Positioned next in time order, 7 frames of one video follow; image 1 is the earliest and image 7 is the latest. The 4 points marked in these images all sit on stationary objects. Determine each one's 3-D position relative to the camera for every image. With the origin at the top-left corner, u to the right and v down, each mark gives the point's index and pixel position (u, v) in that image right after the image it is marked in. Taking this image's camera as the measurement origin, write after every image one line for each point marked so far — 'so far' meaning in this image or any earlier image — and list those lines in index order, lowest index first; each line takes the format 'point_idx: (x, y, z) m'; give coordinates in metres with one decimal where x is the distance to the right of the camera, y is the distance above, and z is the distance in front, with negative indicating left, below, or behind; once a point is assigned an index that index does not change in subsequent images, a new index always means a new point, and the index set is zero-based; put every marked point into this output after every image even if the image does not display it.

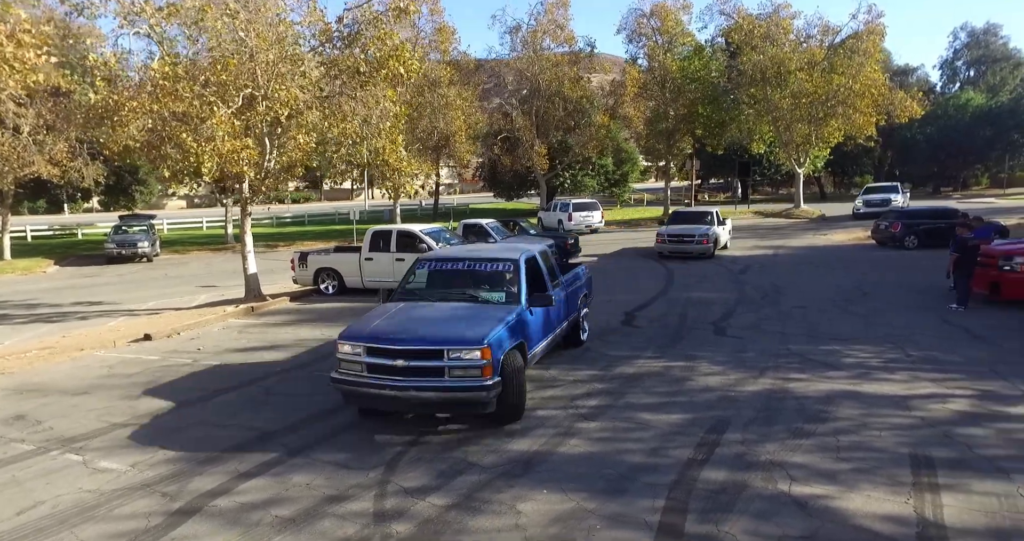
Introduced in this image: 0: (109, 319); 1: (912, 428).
0: (-8.6, -1.0, +14.2) m
1: (+3.6, -1.4, +6.1) m
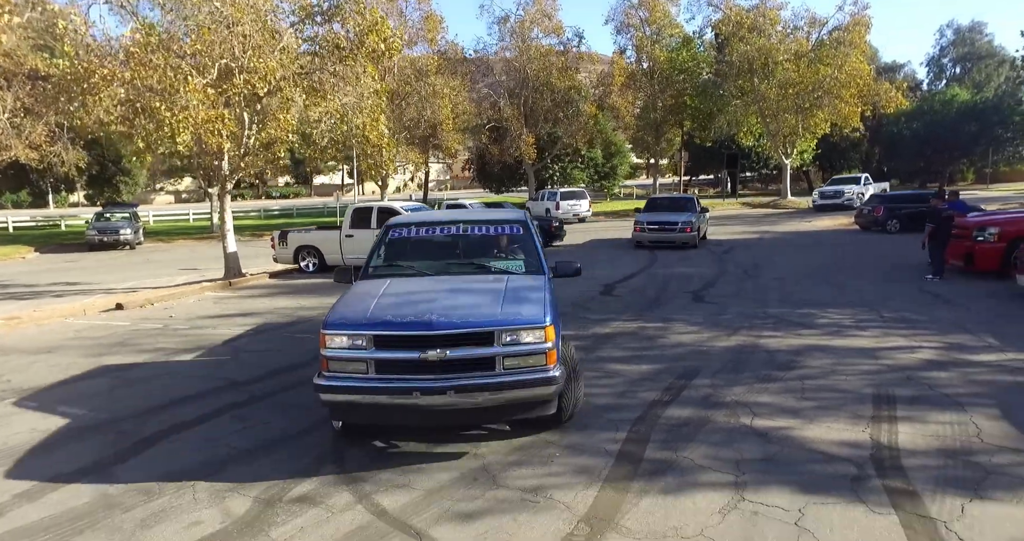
0: (-9.0, -0.5, +14.1) m
1: (+3.3, -0.9, +6.1) m
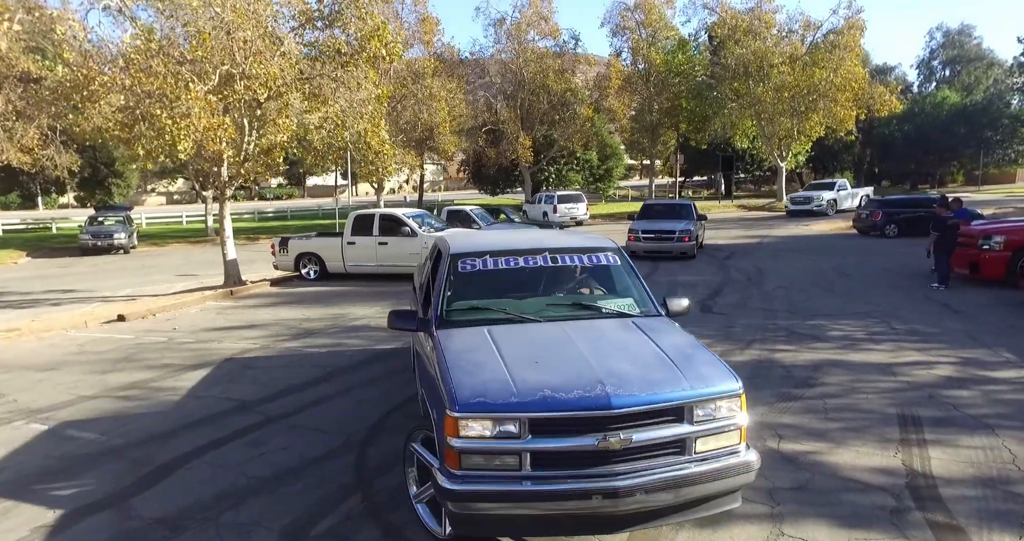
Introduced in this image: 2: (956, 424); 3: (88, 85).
0: (-8.9, -0.7, +13.9) m
1: (+3.5, -1.1, +6.1) m
2: (+3.4, -1.2, +5.1) m
3: (-7.7, +3.3, +12.3) m
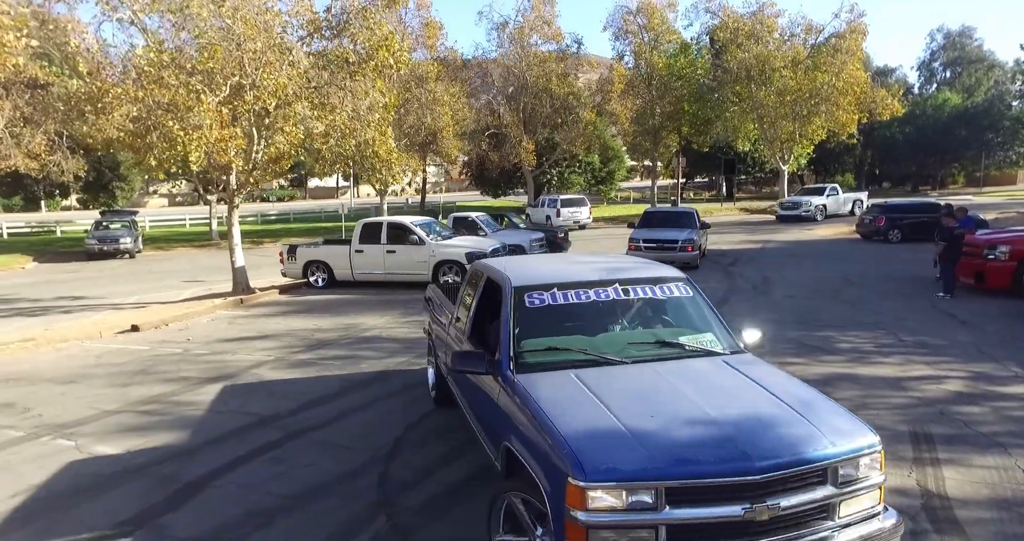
0: (-8.7, -0.9, +14.0) m
1: (+3.7, -1.3, +6.2) m
2: (+3.6, -1.3, +5.2) m
3: (-7.6, +3.2, +12.4) m
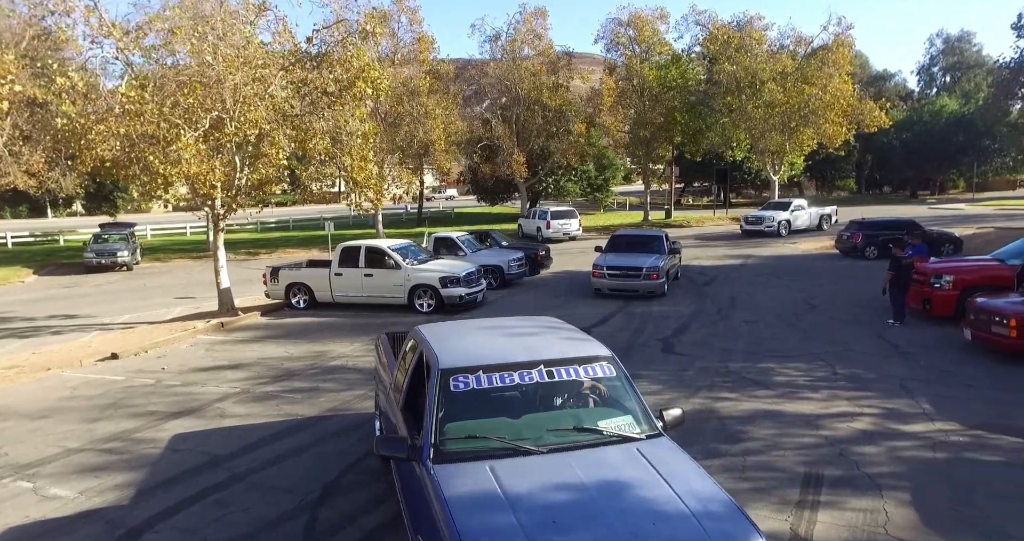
0: (-9.3, -1.4, +14.5) m
1: (+3.0, -1.7, +6.6) m
2: (+2.9, -1.8, +5.6) m
3: (-8.2, +2.6, +12.9) m
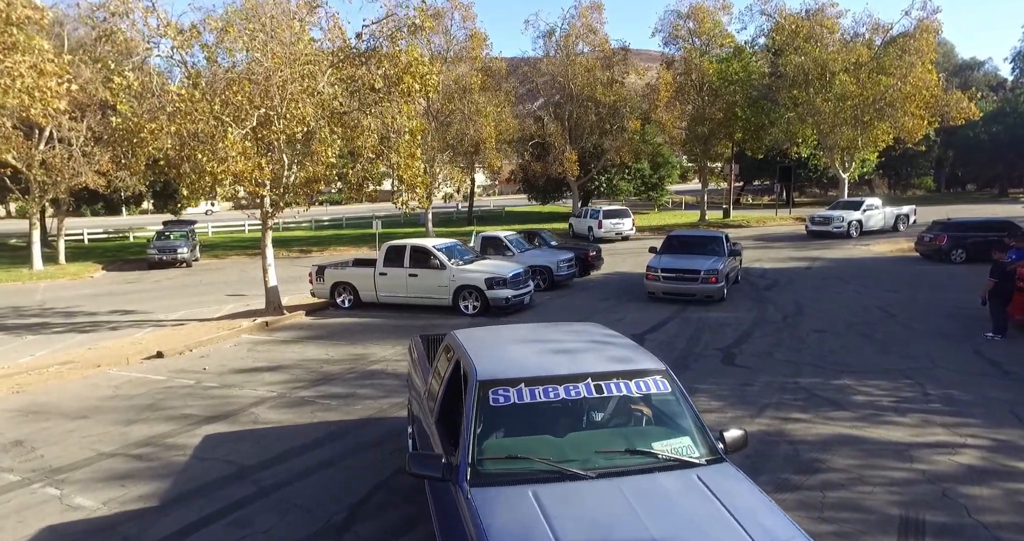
0: (-8.3, -1.3, +14.6) m
1: (+3.4, -1.8, +5.7) m
2: (+3.2, -1.9, +4.8) m
3: (-7.2, +2.7, +12.9) m
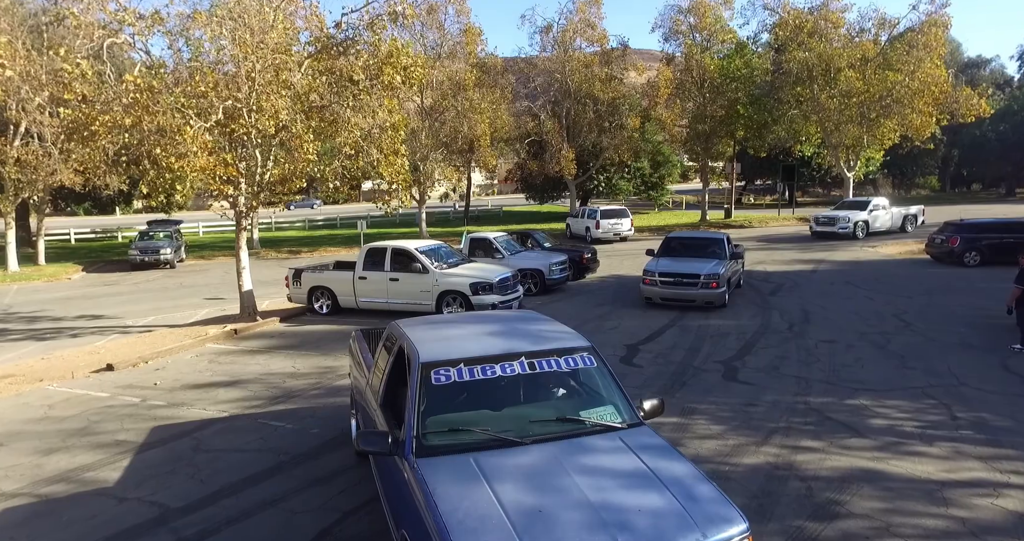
0: (-8.5, -1.4, +13.7) m
1: (+3.1, -1.9, +4.8) m
2: (+2.9, -2.0, +3.9) m
3: (-7.5, +2.6, +12.0) m
